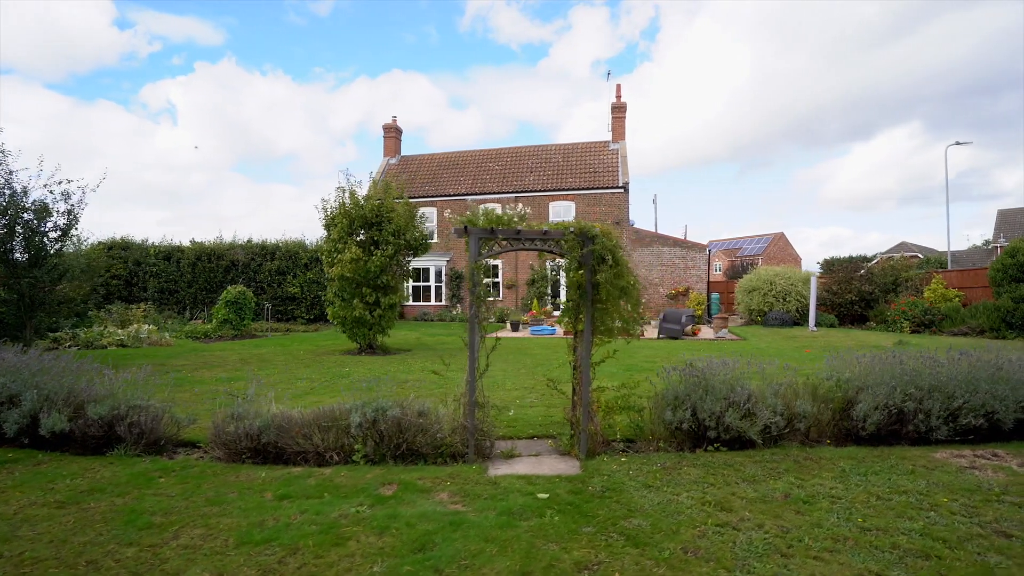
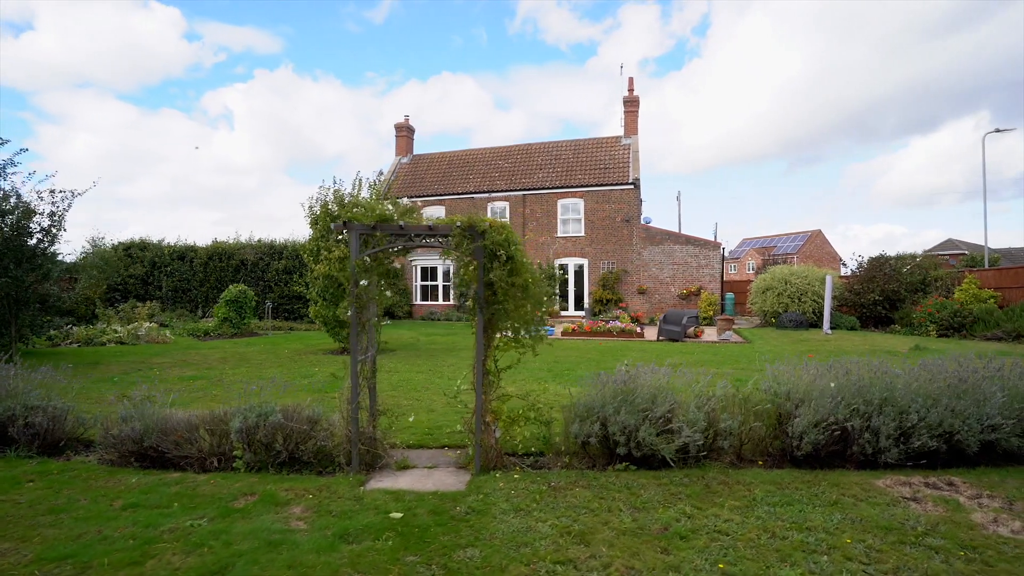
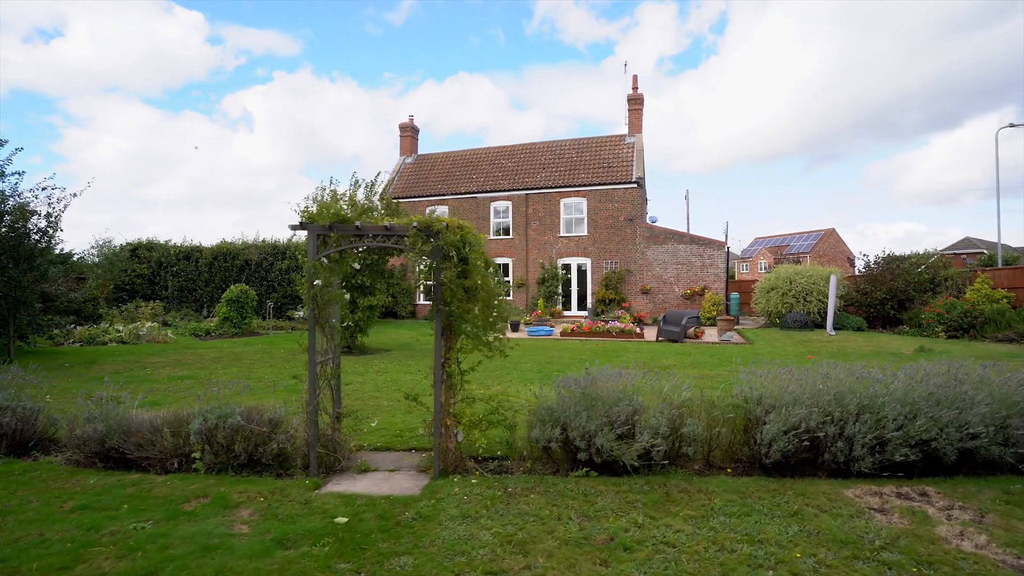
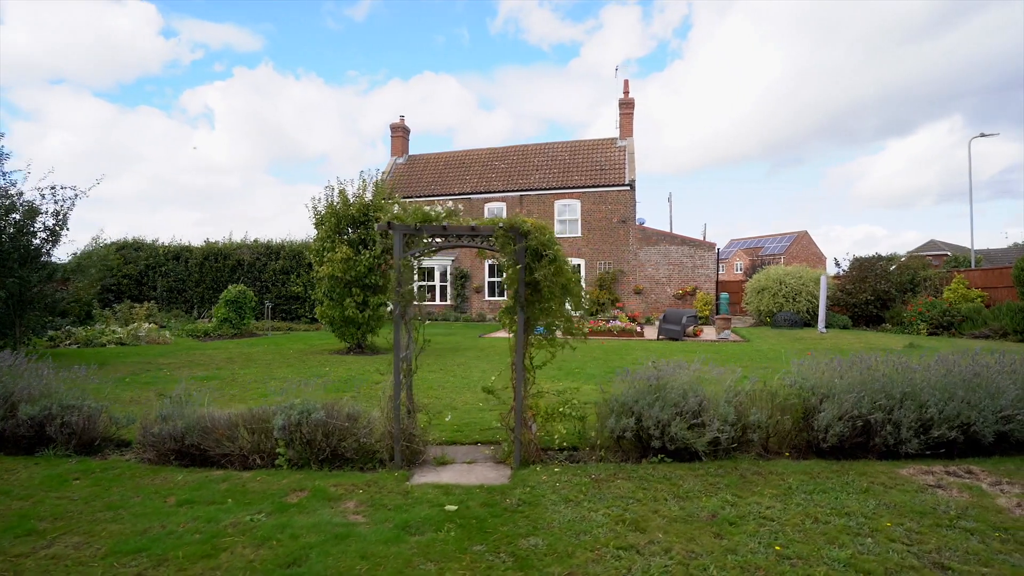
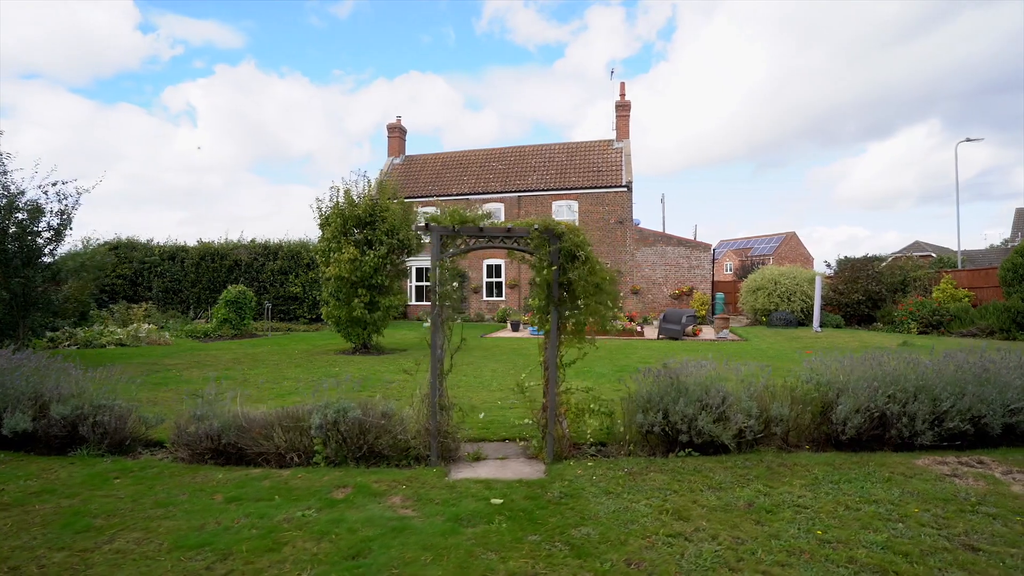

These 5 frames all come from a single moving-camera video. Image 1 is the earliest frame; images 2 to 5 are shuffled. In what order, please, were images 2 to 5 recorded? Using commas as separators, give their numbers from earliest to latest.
5, 4, 2, 3
